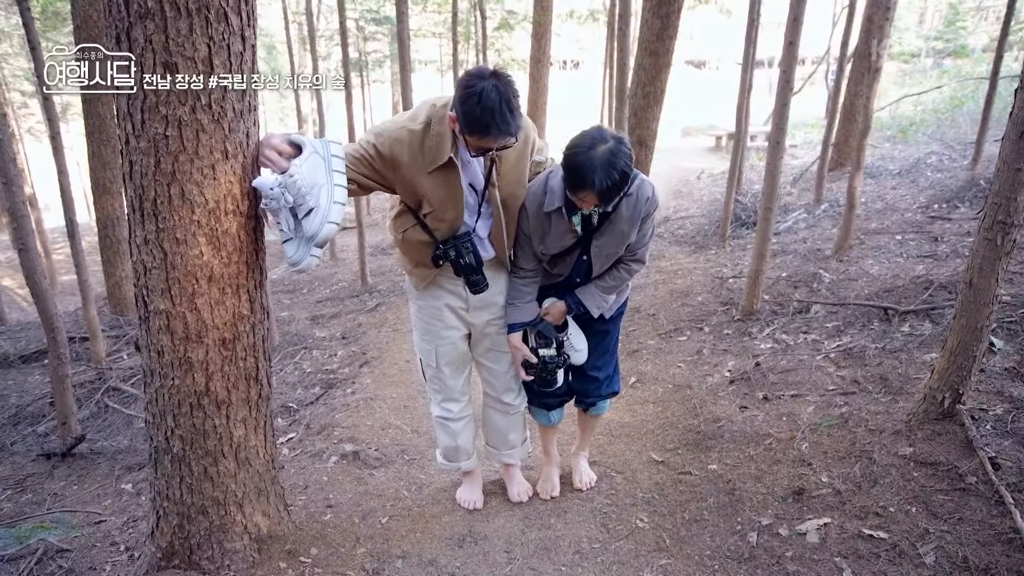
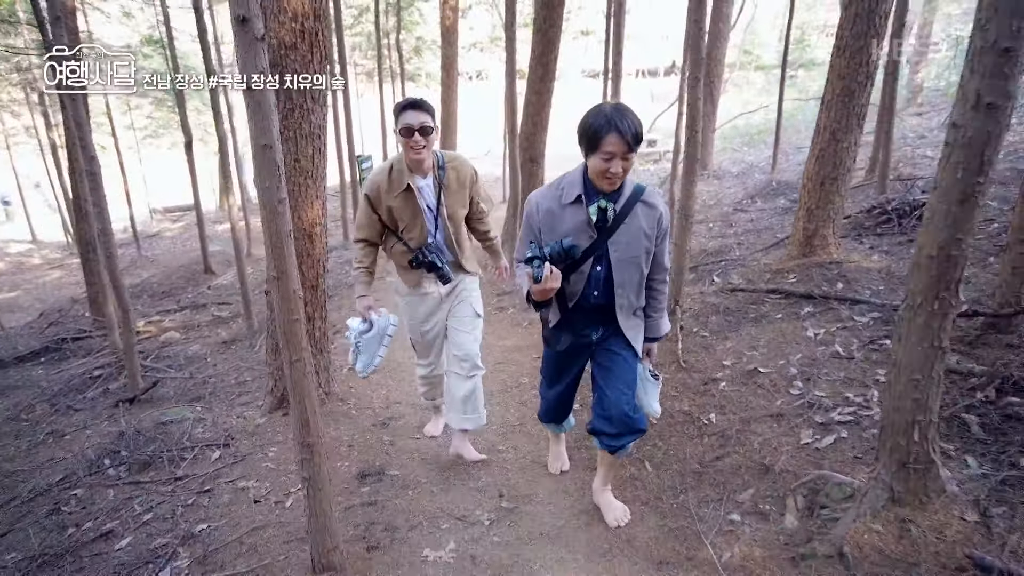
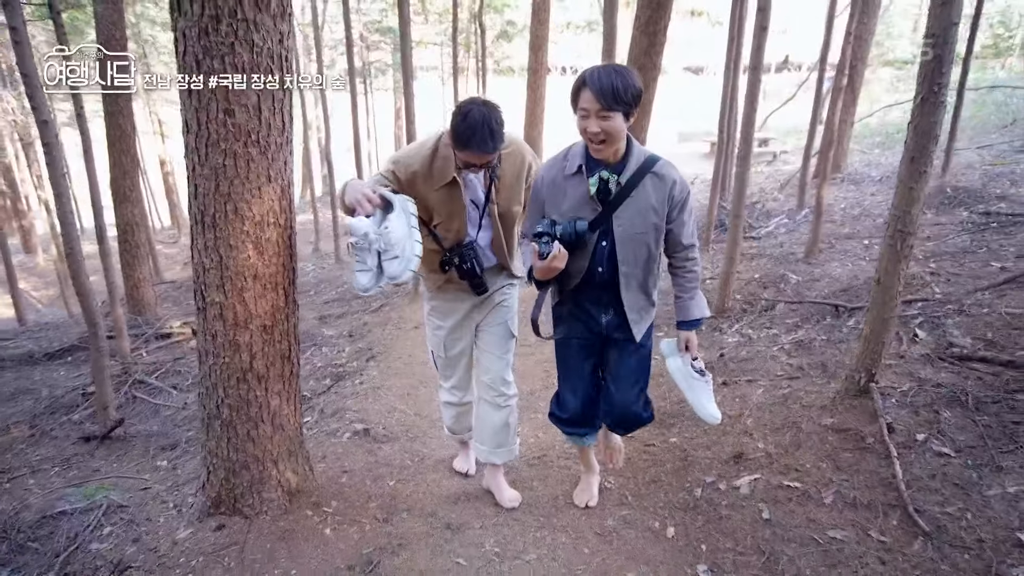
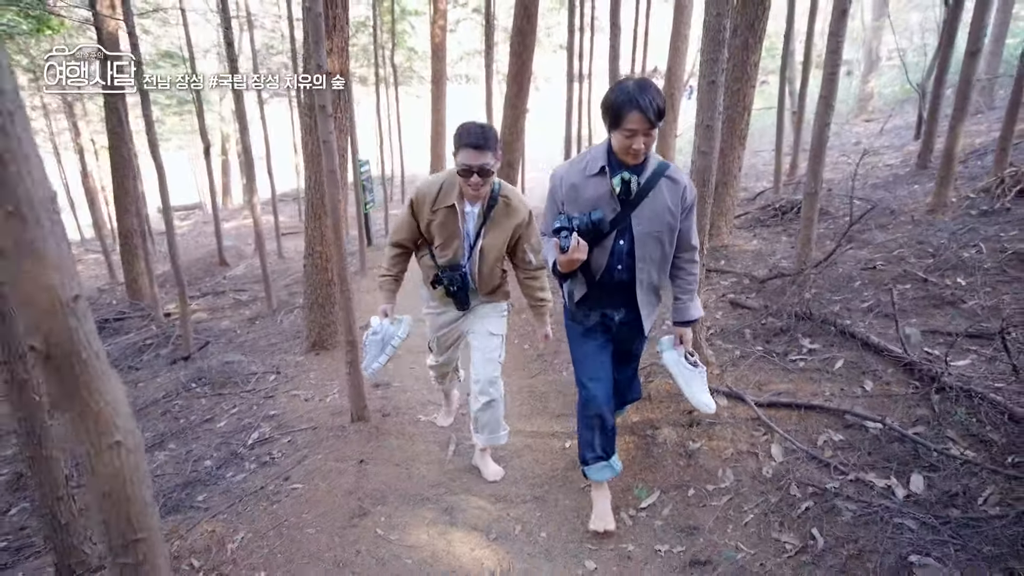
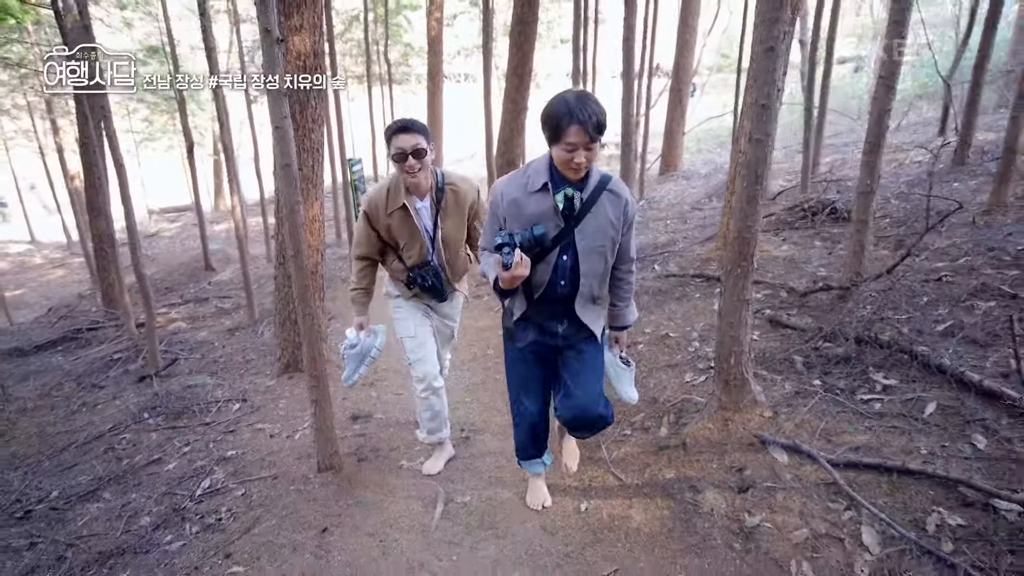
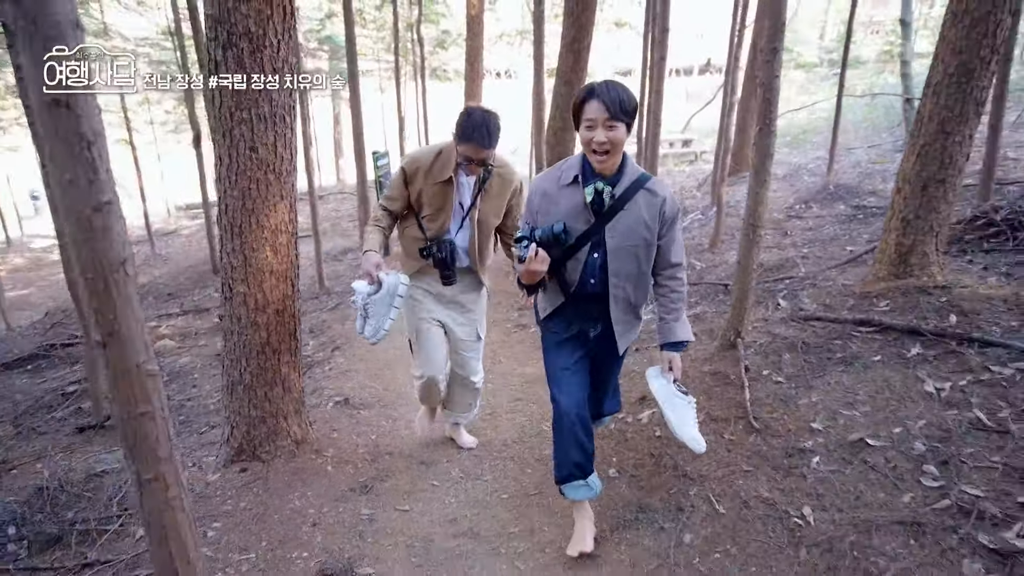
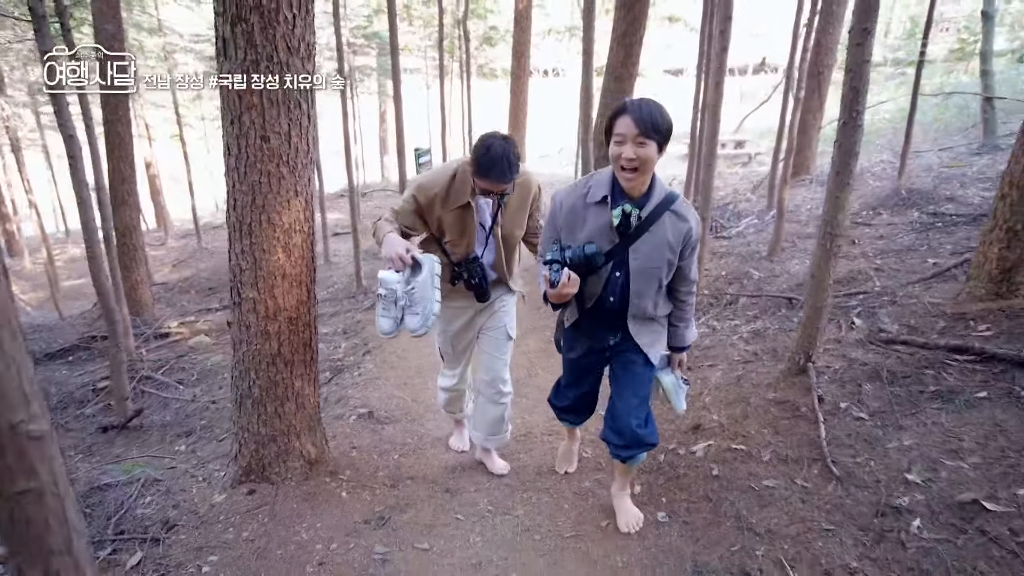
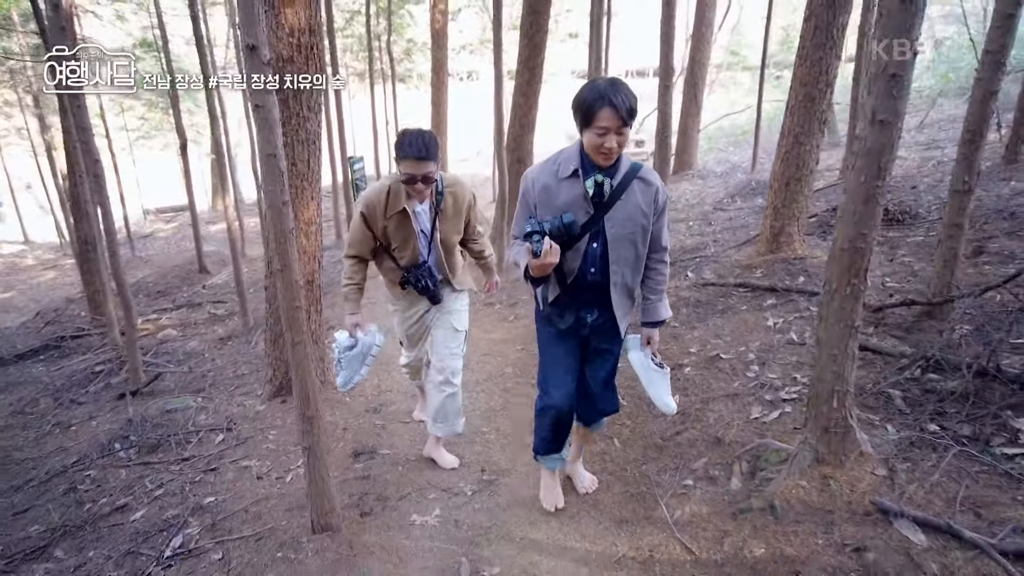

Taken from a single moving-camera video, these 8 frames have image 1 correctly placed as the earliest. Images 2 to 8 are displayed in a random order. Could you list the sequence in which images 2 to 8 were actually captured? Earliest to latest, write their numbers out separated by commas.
3, 7, 6, 2, 8, 5, 4
